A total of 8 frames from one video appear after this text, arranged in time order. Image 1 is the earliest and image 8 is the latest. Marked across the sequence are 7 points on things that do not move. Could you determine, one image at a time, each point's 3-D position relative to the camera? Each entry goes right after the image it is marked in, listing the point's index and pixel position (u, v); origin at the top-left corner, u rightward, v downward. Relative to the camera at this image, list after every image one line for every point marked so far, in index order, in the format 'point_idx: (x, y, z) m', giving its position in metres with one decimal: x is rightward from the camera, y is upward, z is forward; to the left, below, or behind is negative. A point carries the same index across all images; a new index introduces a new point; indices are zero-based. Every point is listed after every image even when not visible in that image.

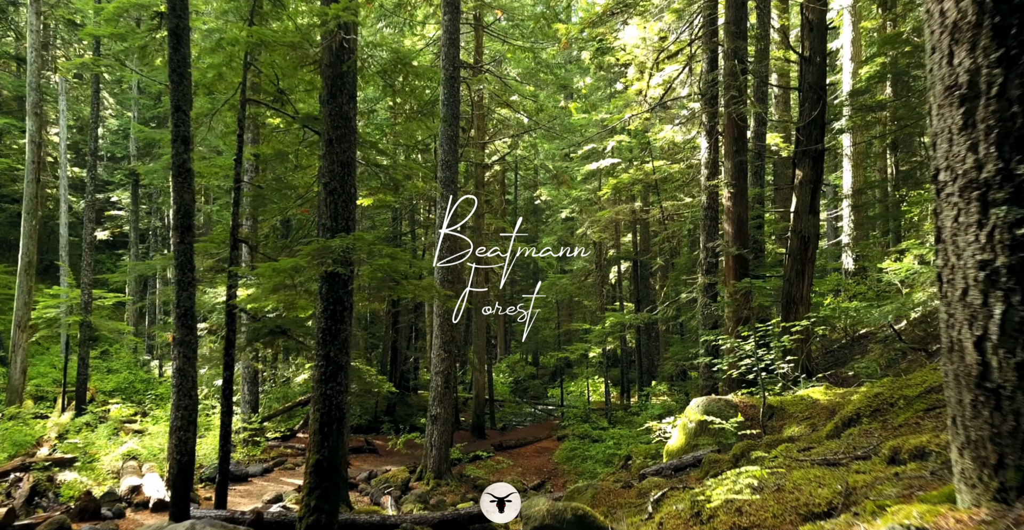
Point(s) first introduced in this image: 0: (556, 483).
0: (+1.0, -5.0, +16.9) m
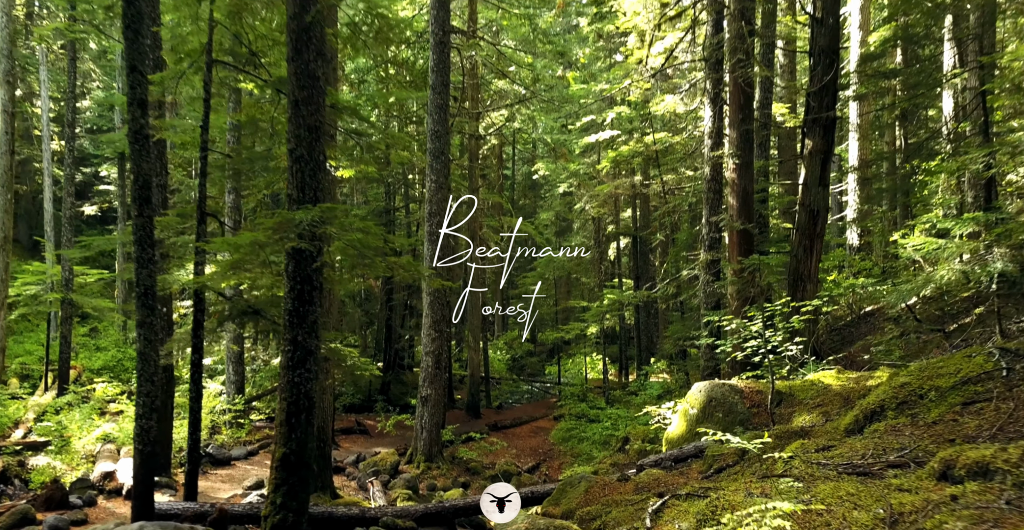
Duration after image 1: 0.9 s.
0: (+0.9, -4.4, +16.3) m
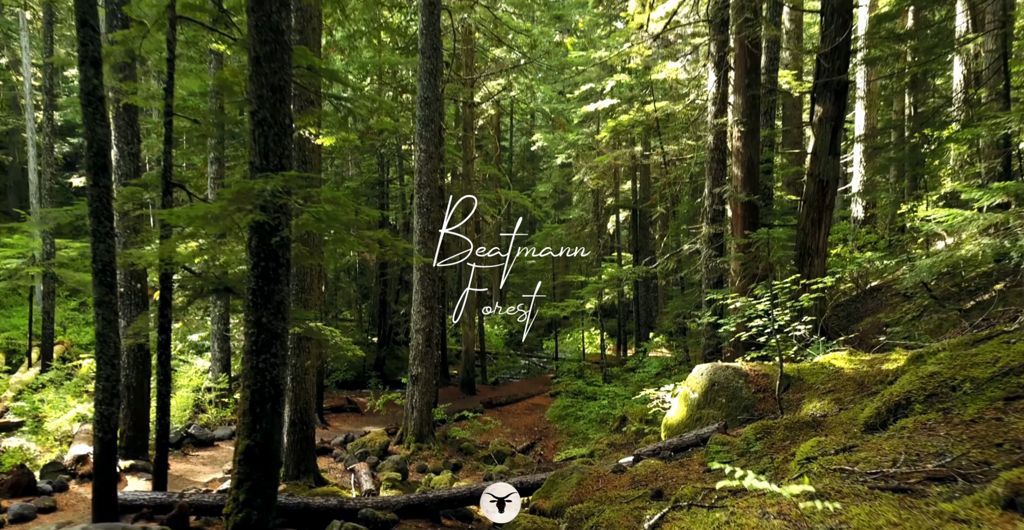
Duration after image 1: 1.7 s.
0: (+0.7, -3.9, +15.9) m
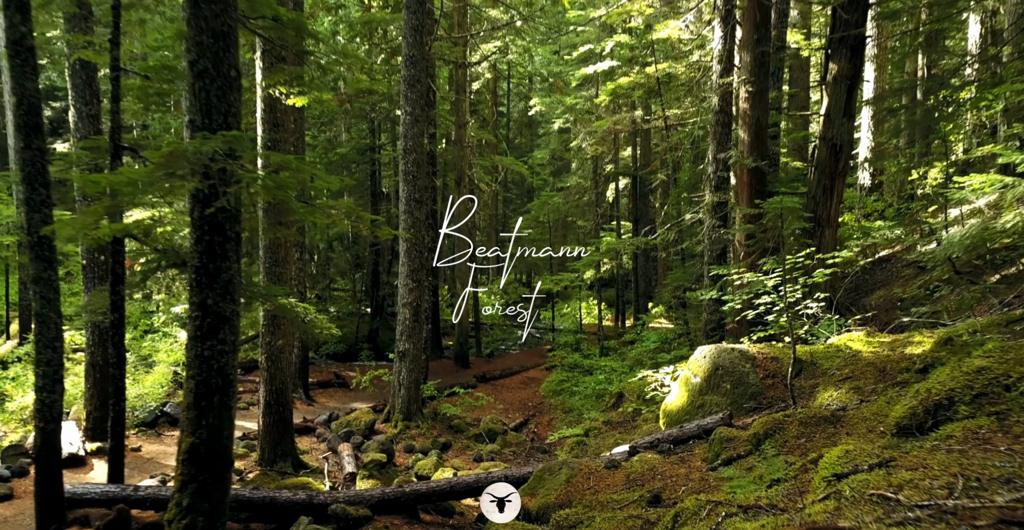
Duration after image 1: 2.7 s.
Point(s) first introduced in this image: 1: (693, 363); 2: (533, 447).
0: (+0.6, -3.3, +15.3) m
1: (+1.9, -1.0, +7.6) m
2: (+0.4, -3.3, +13.5) m
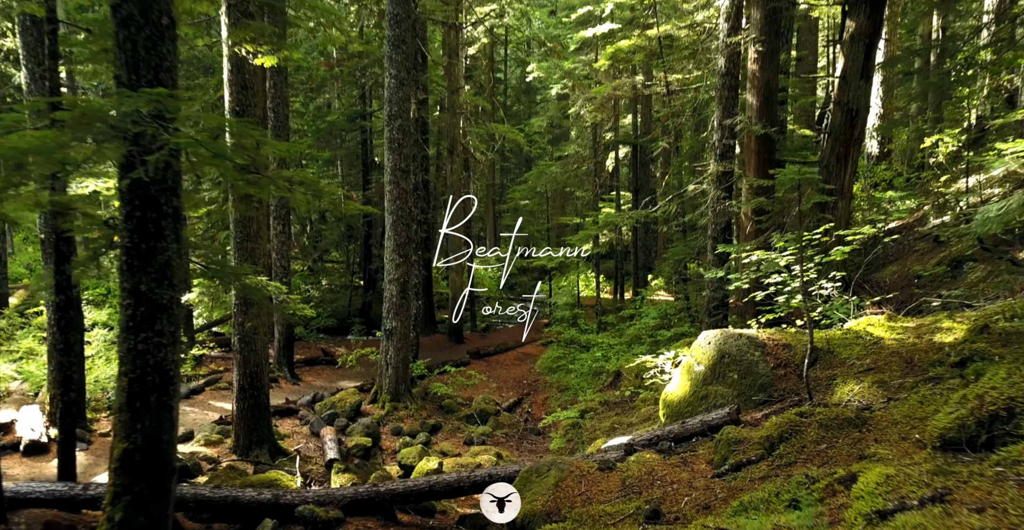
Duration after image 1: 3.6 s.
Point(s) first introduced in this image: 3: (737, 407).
0: (+0.5, -2.7, +14.7) m
1: (+1.7, -0.8, +7.0) m
2: (+0.2, -2.9, +12.9) m
3: (+1.9, -1.2, +6.4) m
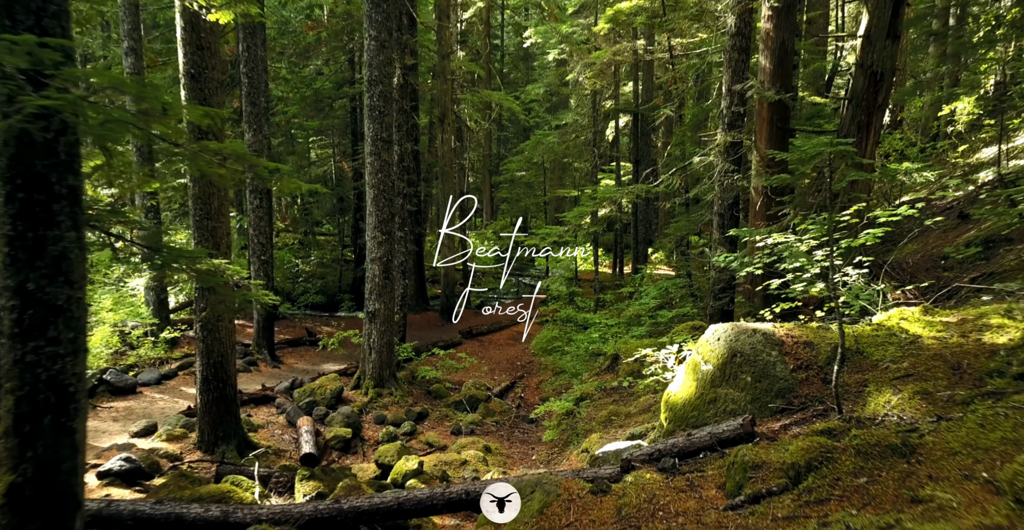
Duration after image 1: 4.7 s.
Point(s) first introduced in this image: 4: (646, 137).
0: (+0.3, -2.3, +14.0) m
1: (+1.6, -0.7, +6.1) m
2: (+0.1, -2.5, +12.1) m
3: (+1.8, -1.1, +5.6) m
4: (+3.5, +3.4, +19.5) m
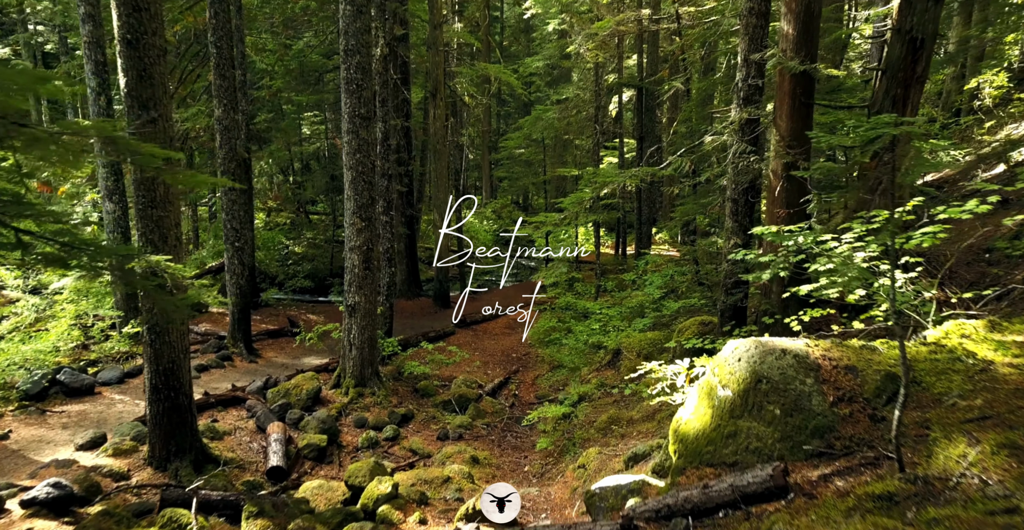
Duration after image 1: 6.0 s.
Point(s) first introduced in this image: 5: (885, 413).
0: (+0.2, -2.1, +13.0) m
1: (+1.5, -0.7, +5.1) m
2: (0.0, -2.3, +11.2) m
3: (+1.7, -1.2, +4.6) m
4: (+3.4, +3.8, +18.3) m
5: (+2.2, -0.9, +4.5) m
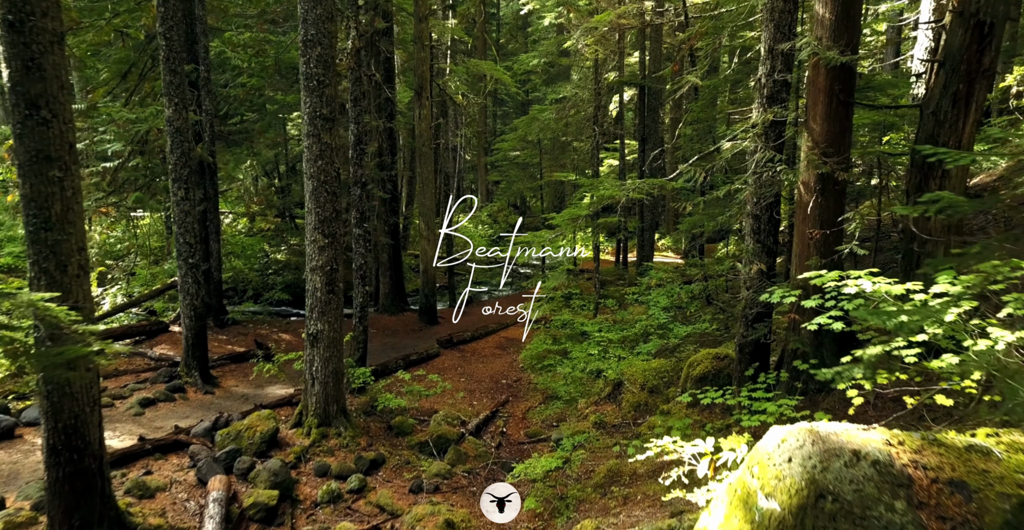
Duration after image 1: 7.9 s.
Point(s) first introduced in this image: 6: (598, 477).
0: (0.0, -2.4, +11.6) m
1: (+1.3, -1.0, +3.7) m
2: (-0.2, -2.6, +9.8) m
3: (+1.5, -1.5, +3.2) m
4: (+3.2, +3.5, +16.9) m
5: (+2.0, -1.2, +3.1) m
6: (+1.0, -2.3, +8.2) m
